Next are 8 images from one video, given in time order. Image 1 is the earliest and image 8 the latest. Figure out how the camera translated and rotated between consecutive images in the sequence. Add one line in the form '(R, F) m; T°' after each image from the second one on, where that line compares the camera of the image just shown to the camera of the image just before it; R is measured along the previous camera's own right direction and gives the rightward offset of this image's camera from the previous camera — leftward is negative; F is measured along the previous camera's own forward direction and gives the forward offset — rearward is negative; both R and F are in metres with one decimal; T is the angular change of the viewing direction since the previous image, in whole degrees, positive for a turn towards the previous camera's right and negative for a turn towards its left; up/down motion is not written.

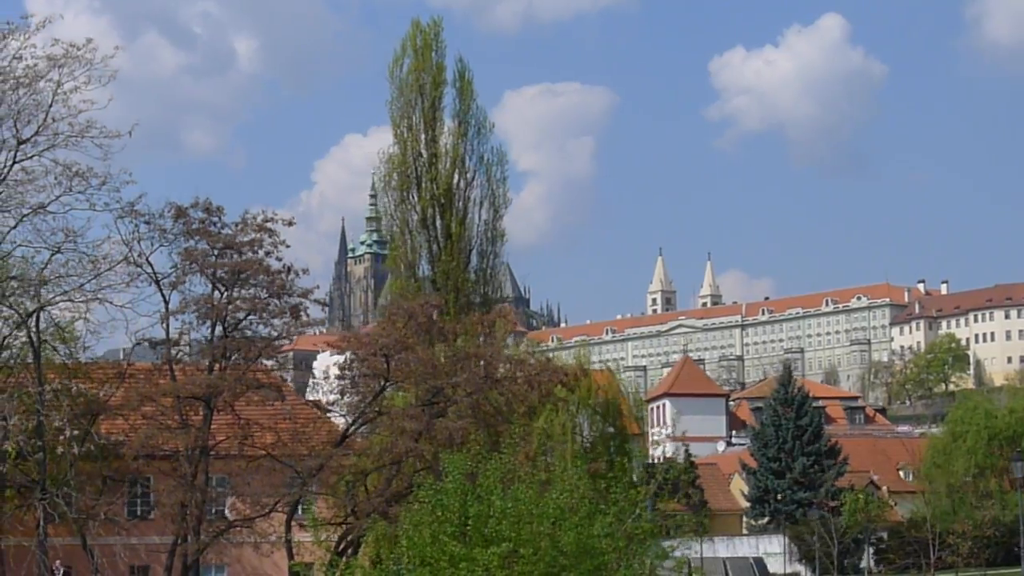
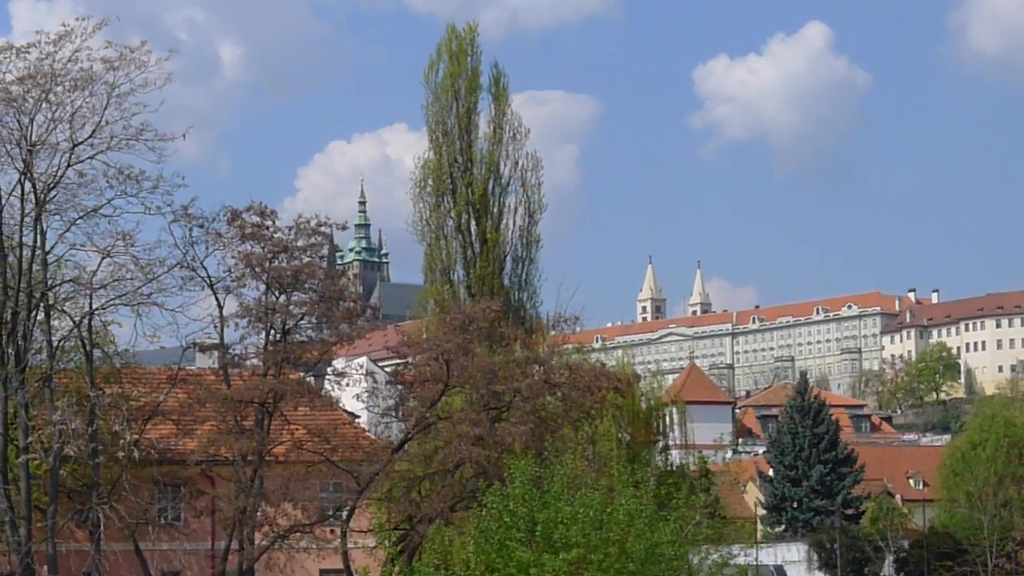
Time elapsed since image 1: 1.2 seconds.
(-0.7, +0.1) m; 0°
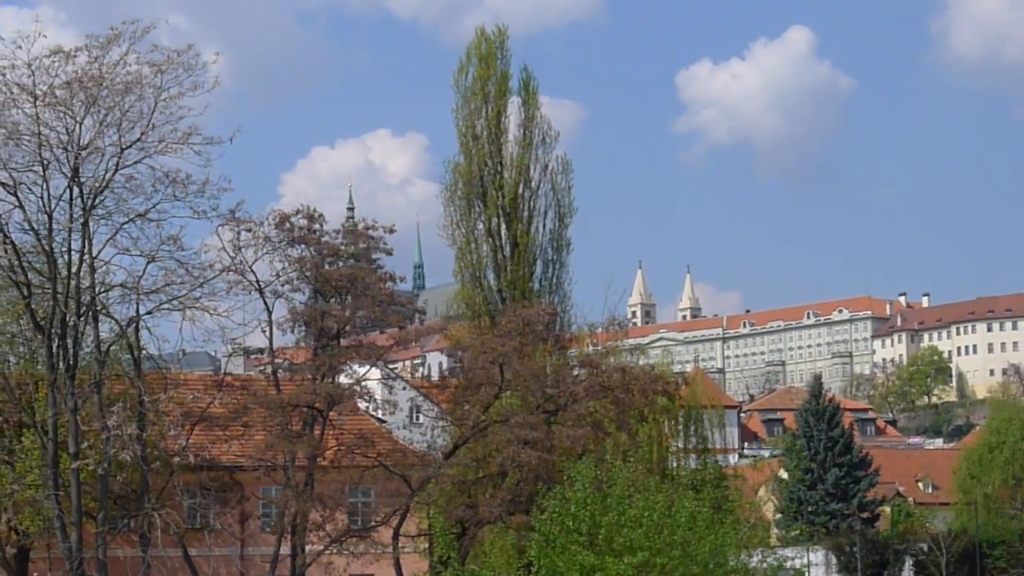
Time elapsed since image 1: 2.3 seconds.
(-0.6, +0.1) m; 0°
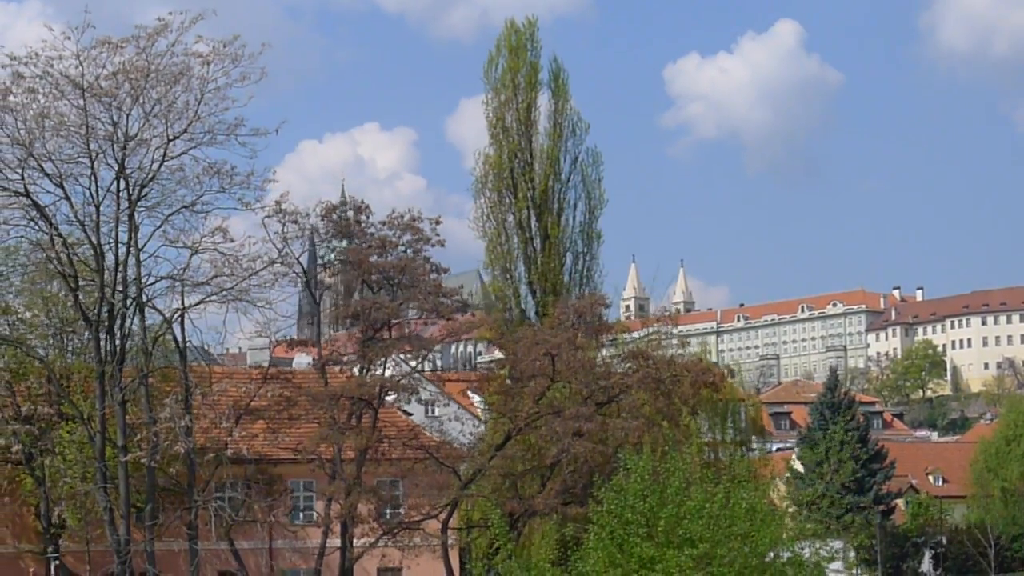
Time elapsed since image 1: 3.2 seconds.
(-0.6, +0.1) m; 0°
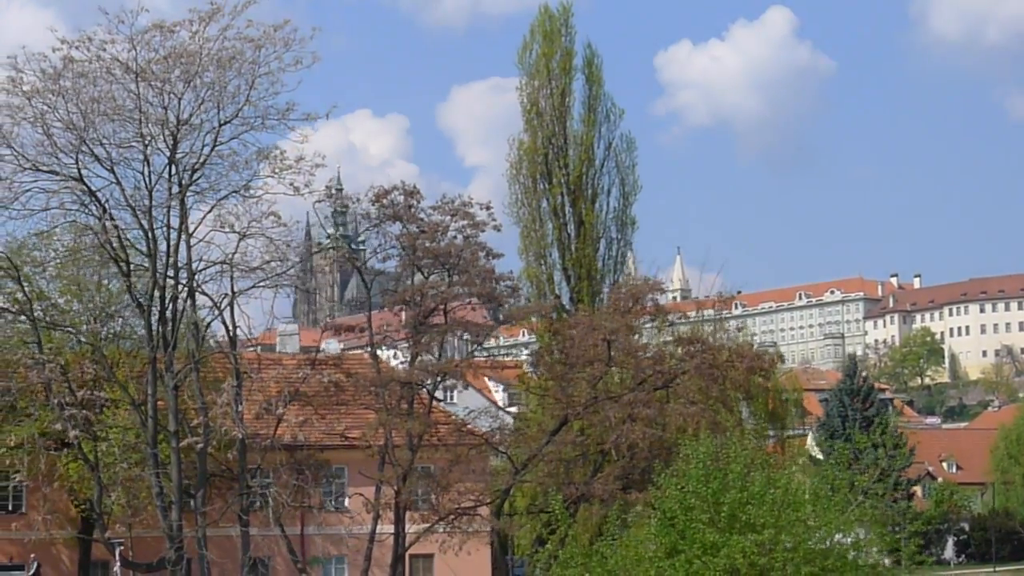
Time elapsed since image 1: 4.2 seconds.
(-0.6, +0.1) m; 0°
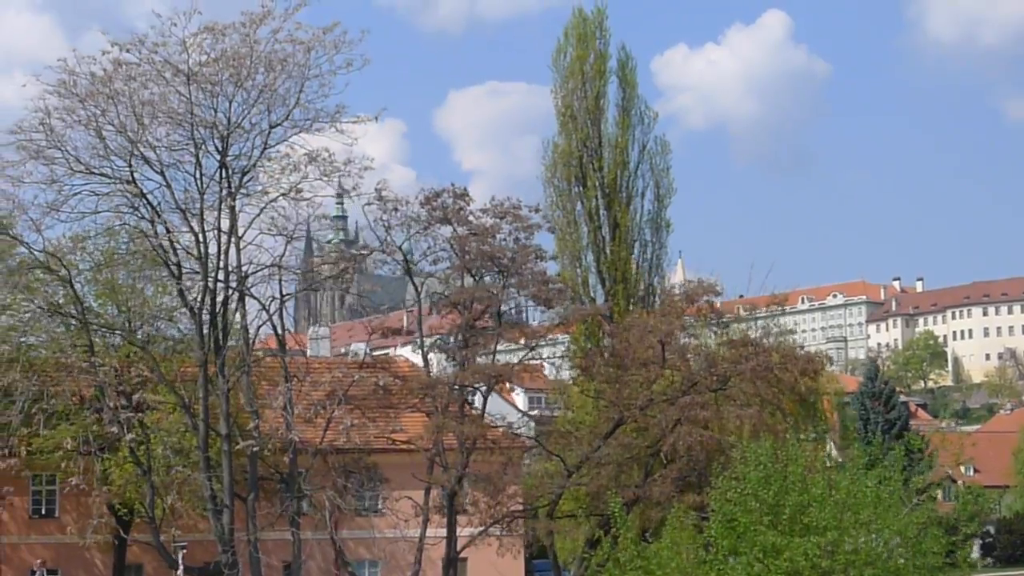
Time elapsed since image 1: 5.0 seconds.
(-0.5, 0.0) m; 0°
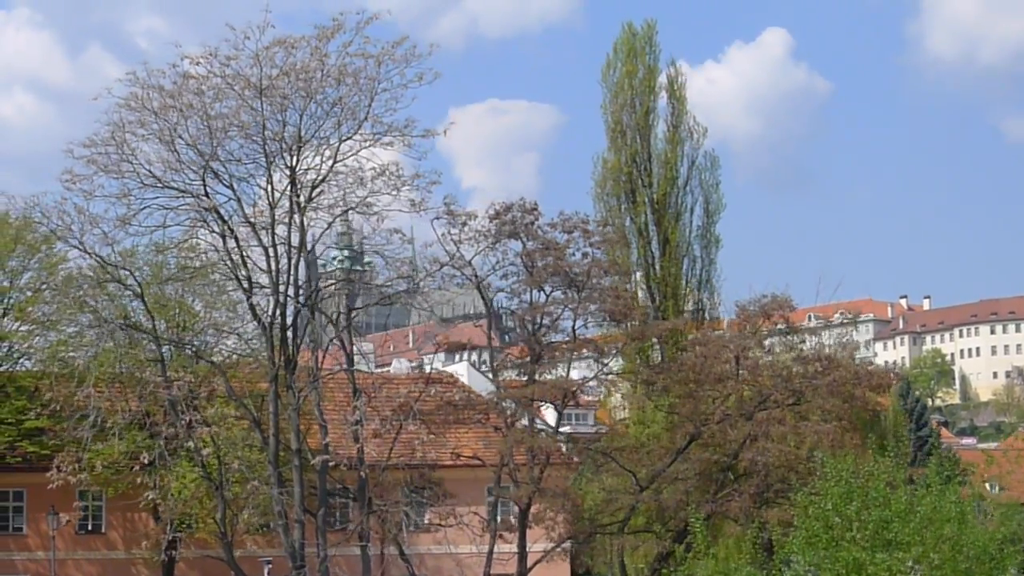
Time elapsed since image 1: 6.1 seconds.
(-0.7, +0.1) m; 0°
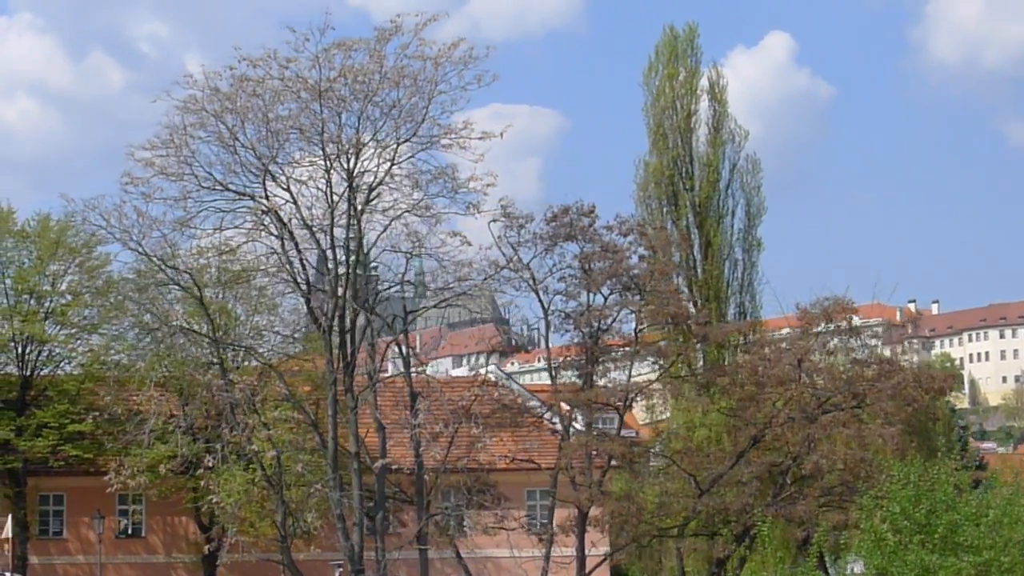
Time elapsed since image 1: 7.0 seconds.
(-0.5, +0.1) m; 0°
